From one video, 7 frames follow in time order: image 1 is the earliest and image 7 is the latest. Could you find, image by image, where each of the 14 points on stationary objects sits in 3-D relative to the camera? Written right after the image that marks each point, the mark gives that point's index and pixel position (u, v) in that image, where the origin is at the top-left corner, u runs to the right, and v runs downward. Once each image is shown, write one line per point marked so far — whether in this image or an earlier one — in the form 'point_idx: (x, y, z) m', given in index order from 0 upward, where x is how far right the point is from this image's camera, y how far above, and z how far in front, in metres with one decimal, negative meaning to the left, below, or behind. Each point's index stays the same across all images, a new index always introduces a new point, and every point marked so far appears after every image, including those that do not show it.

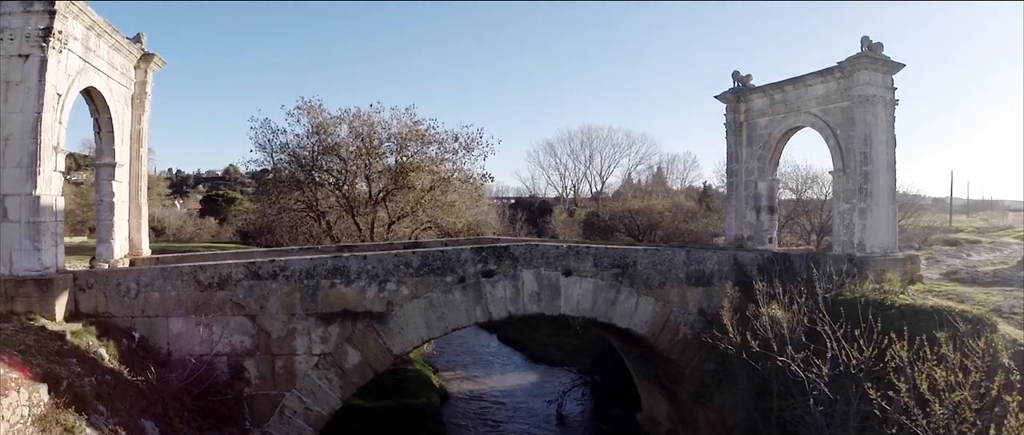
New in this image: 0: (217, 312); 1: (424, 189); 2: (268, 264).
0: (-2.8, -0.9, +6.7) m
1: (-1.8, +0.6, +14.7) m
2: (-2.3, -0.4, +6.8) m
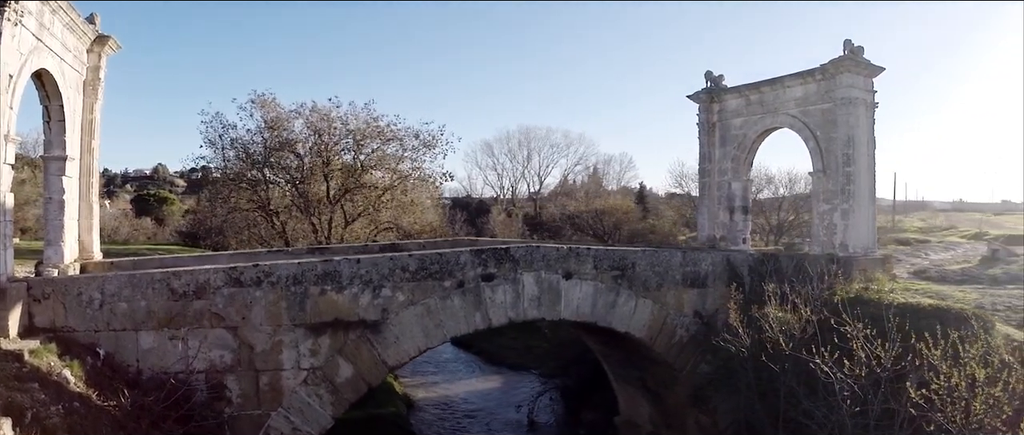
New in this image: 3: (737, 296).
0: (-2.6, -0.9, +5.9) m
1: (-2.5, +0.6, +14.0) m
2: (-2.2, -0.4, +6.1) m
3: (+2.9, -1.0, +8.6) m
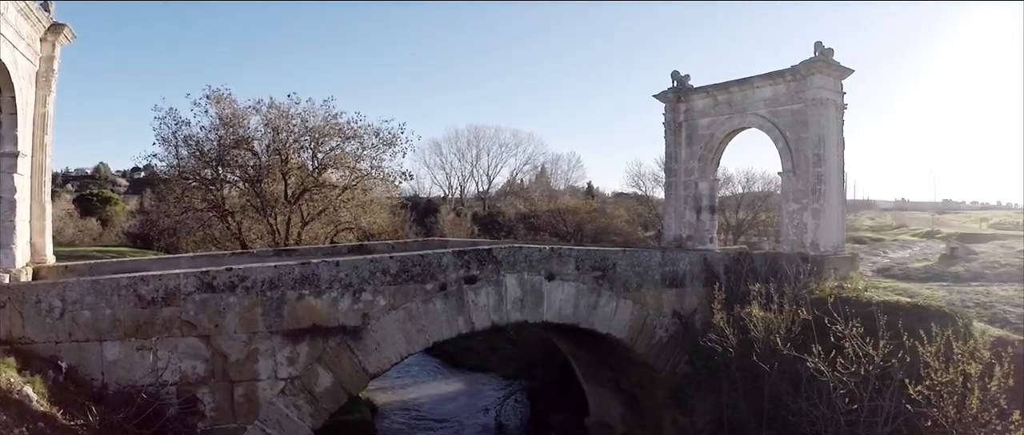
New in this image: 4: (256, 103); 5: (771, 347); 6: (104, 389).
0: (-2.7, -0.9, +5.5) m
1: (-3.2, +0.6, +13.6) m
2: (-2.3, -0.5, +5.7) m
3: (+2.6, -1.0, +8.6) m
4: (-4.5, +2.0, +12.5) m
5: (+3.0, -1.4, +7.8) m
6: (-3.0, -1.3, +5.3) m
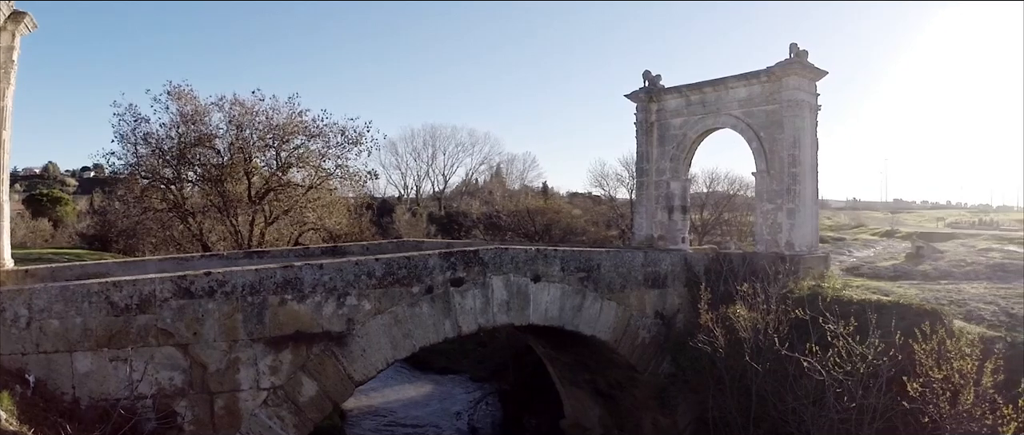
0: (-2.7, -0.9, +5.2) m
1: (-3.7, +0.5, +13.2) m
2: (-2.3, -0.5, +5.4) m
3: (+2.4, -1.0, +8.6) m
4: (-5.0, +2.0, +12.0) m
5: (+2.8, -1.4, +7.8) m
6: (-3.0, -1.3, +5.0) m
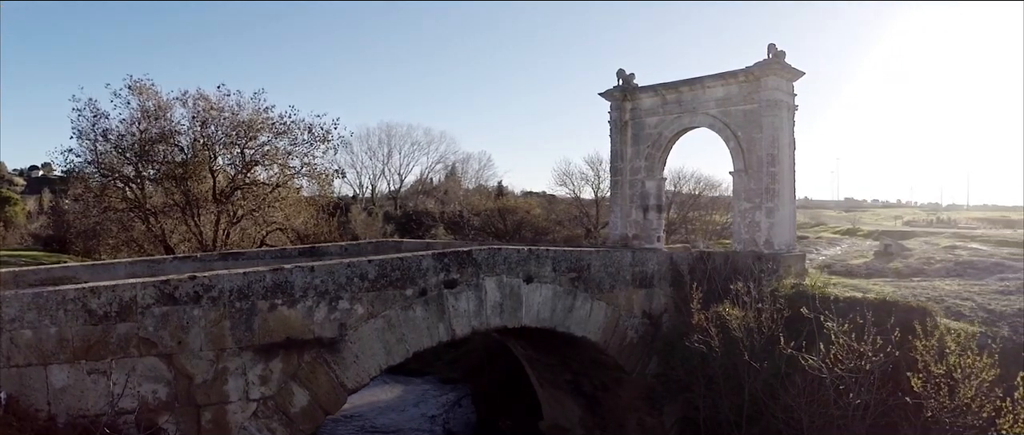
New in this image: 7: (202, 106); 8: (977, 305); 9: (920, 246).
0: (-2.6, -0.9, +4.8) m
1: (-4.2, +0.5, +12.7) m
2: (-2.3, -0.5, +5.0) m
3: (+2.2, -1.0, +8.5) m
4: (-5.4, +2.0, +11.5) m
5: (+2.7, -1.4, +7.8) m
6: (-3.0, -1.3, +4.6) m
7: (-5.4, +1.9, +12.3) m
8: (+5.8, -1.1, +9.0) m
9: (+7.7, -0.5, +13.5) m
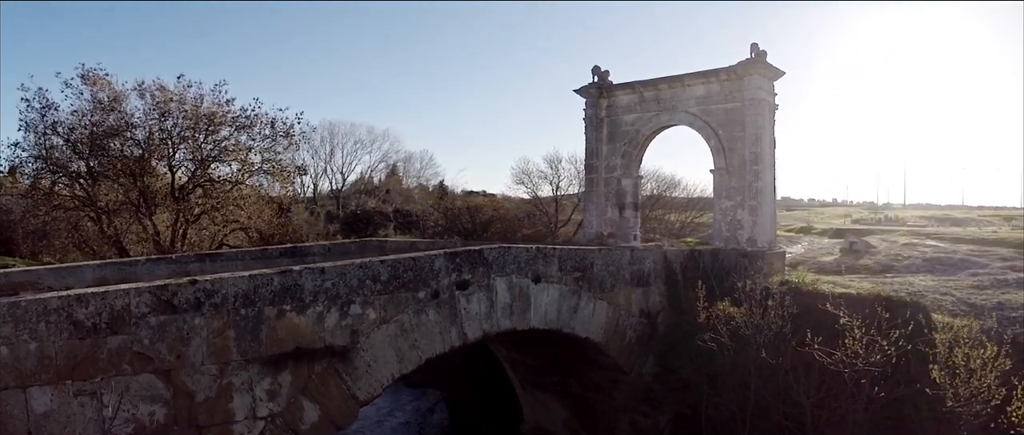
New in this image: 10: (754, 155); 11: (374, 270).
0: (-2.3, -0.9, +4.2) m
1: (-4.6, +0.6, +11.9) m
2: (-2.0, -0.4, +4.4) m
3: (+2.2, -0.9, +8.3) m
4: (-5.7, +2.0, +10.6) m
5: (+2.7, -1.3, +7.7) m
6: (-2.6, -1.3, +3.9) m
7: (-5.8, +1.9, +11.4) m
8: (+5.7, -1.1, +9.1) m
9: (+7.2, -0.5, +13.8) m
10: (+3.5, +0.9, +10.4) m
11: (-1.0, -0.4, +5.3) m
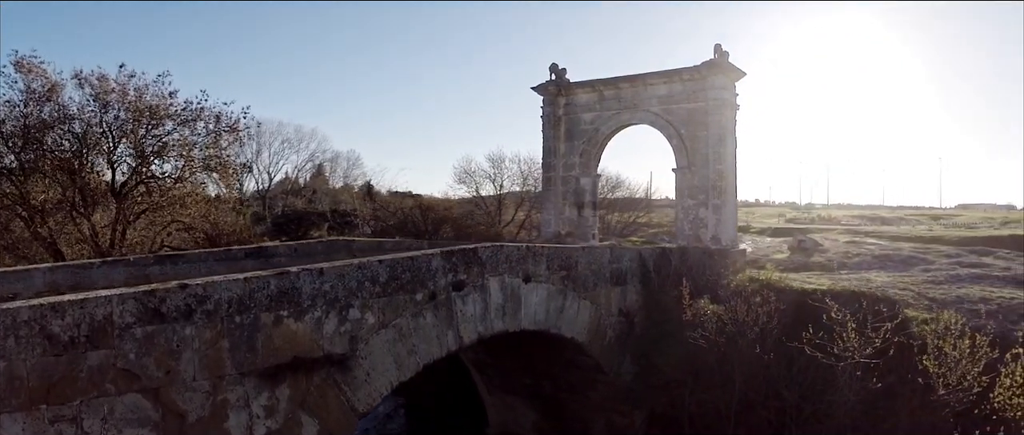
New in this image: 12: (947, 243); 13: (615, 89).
0: (-2.1, -0.9, +3.7) m
1: (-5.3, +0.5, +11.1) m
2: (-1.8, -0.4, +4.0) m
3: (+1.9, -0.9, +8.3) m
4: (-6.2, +2.0, +9.7) m
5: (+2.5, -1.3, +7.7) m
6: (-2.4, -1.3, +3.4) m
7: (-6.3, +1.9, +10.5) m
8: (+5.3, -1.0, +9.5) m
9: (+6.3, -0.4, +14.2) m
10: (+3.0, +1.0, +10.5) m
11: (-1.0, -0.4, +5.0) m
12: (+8.1, -0.5, +13.3) m
13: (+1.7, +2.1, +11.8) m
